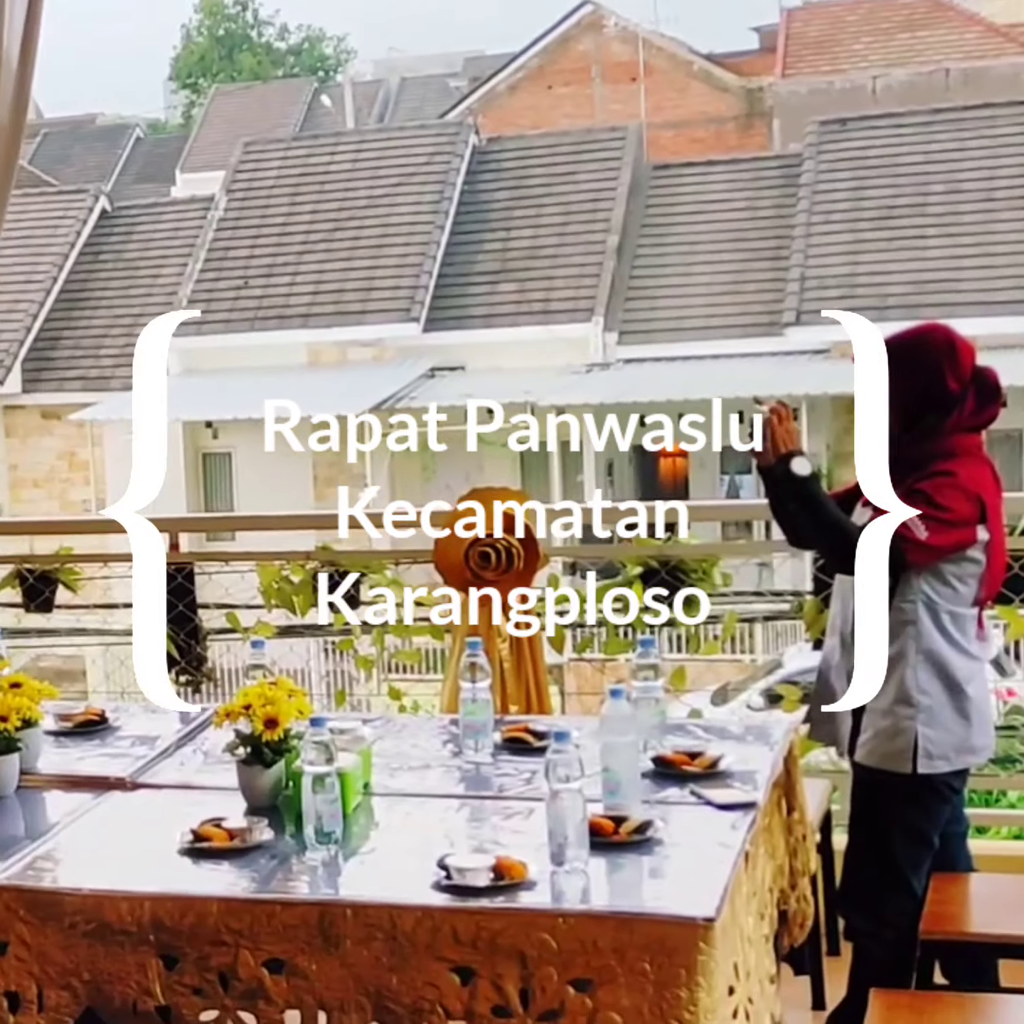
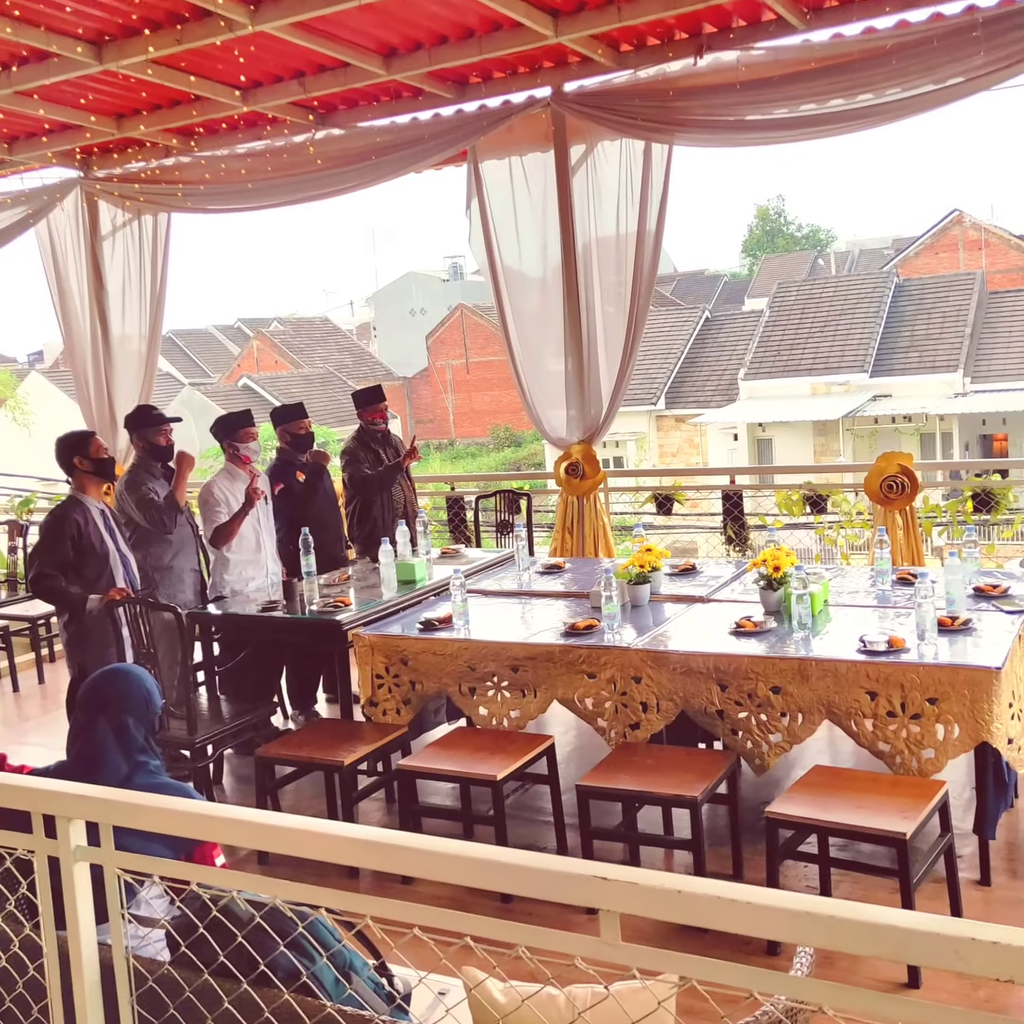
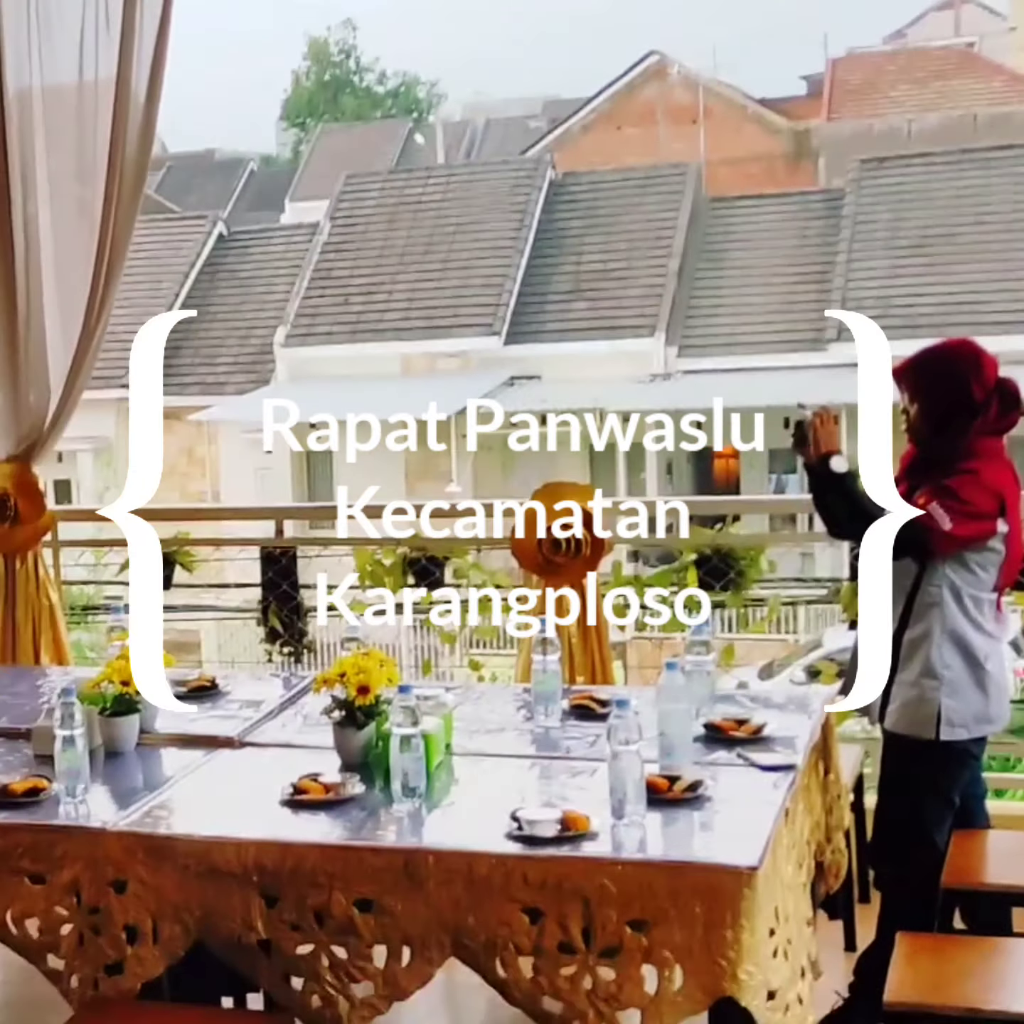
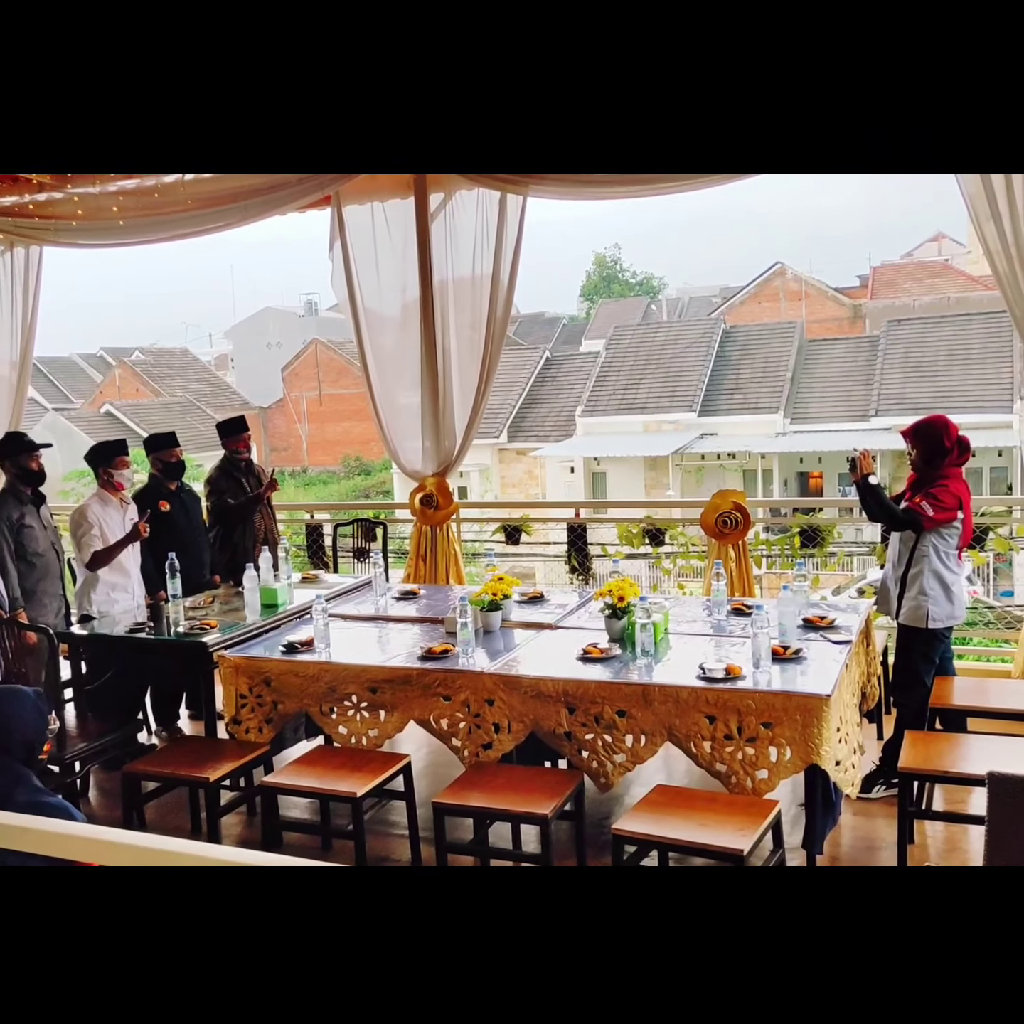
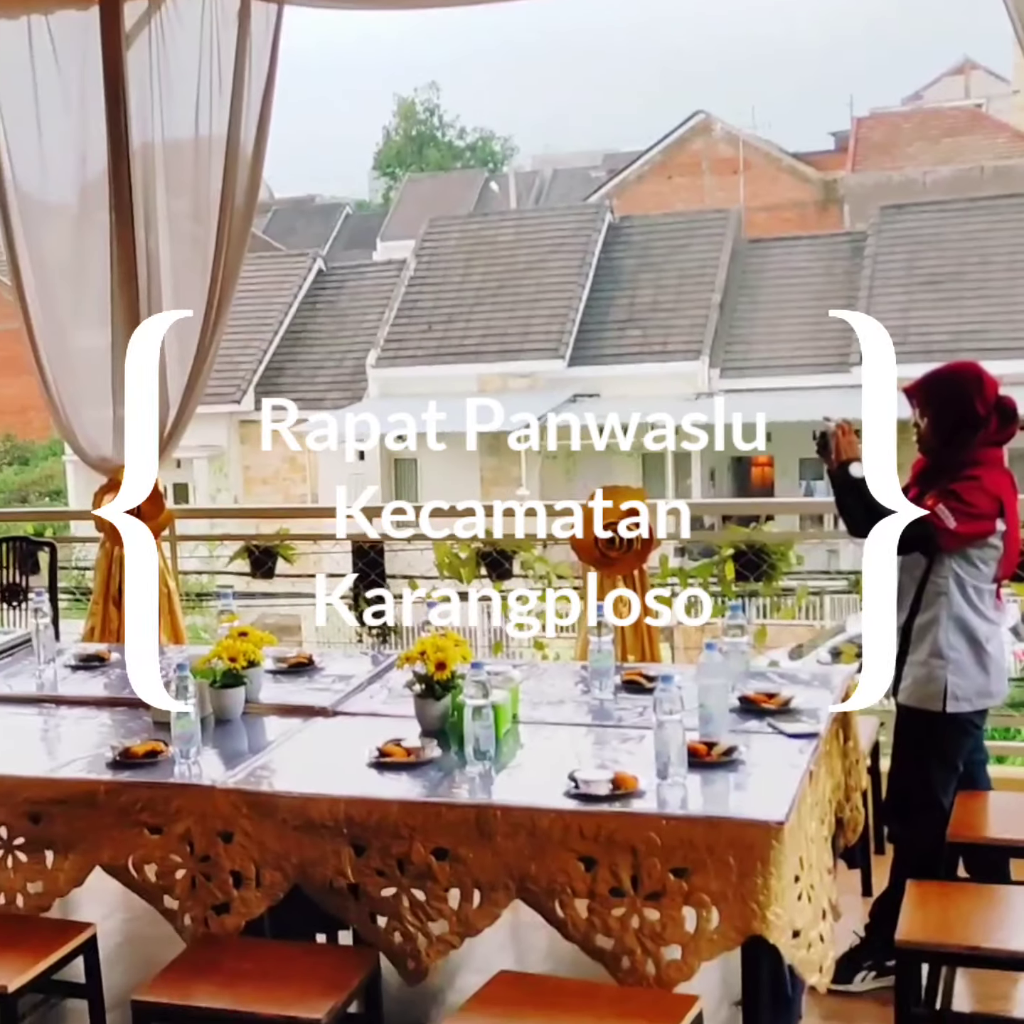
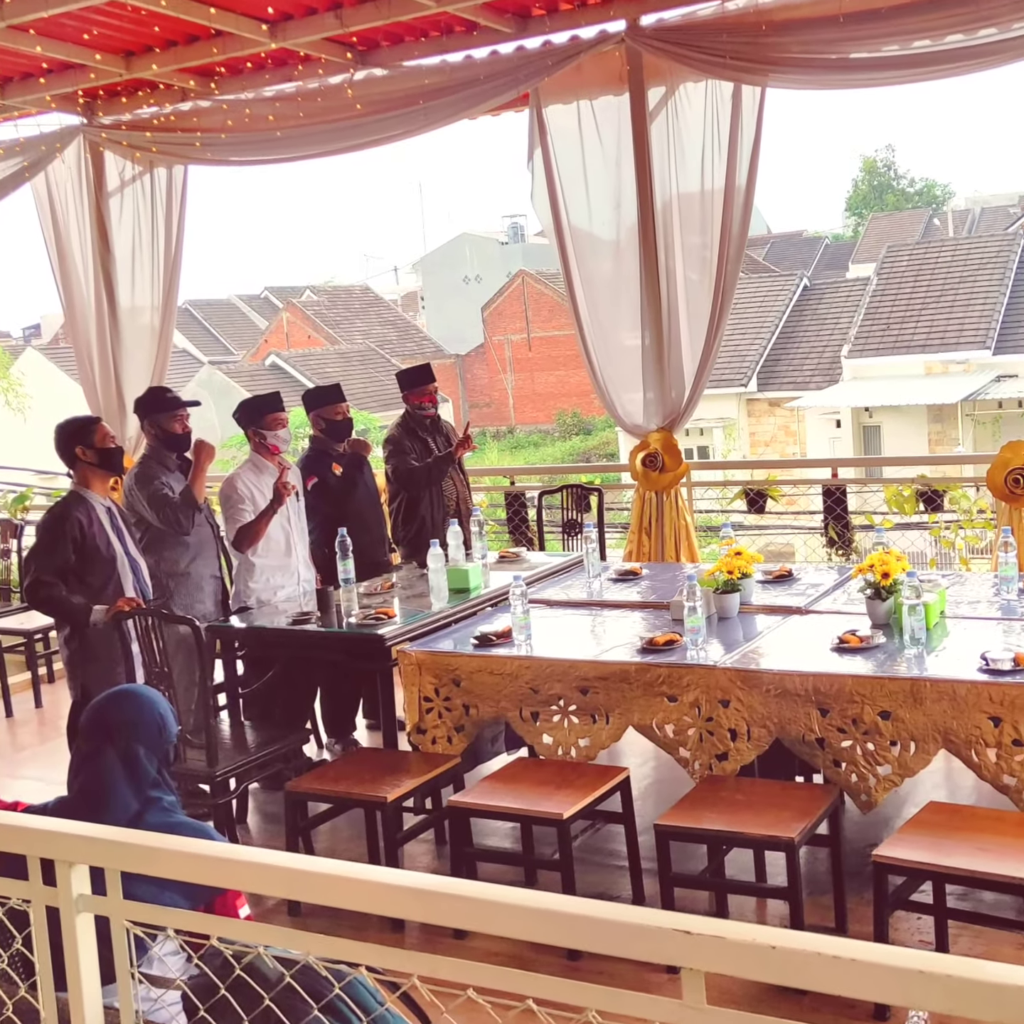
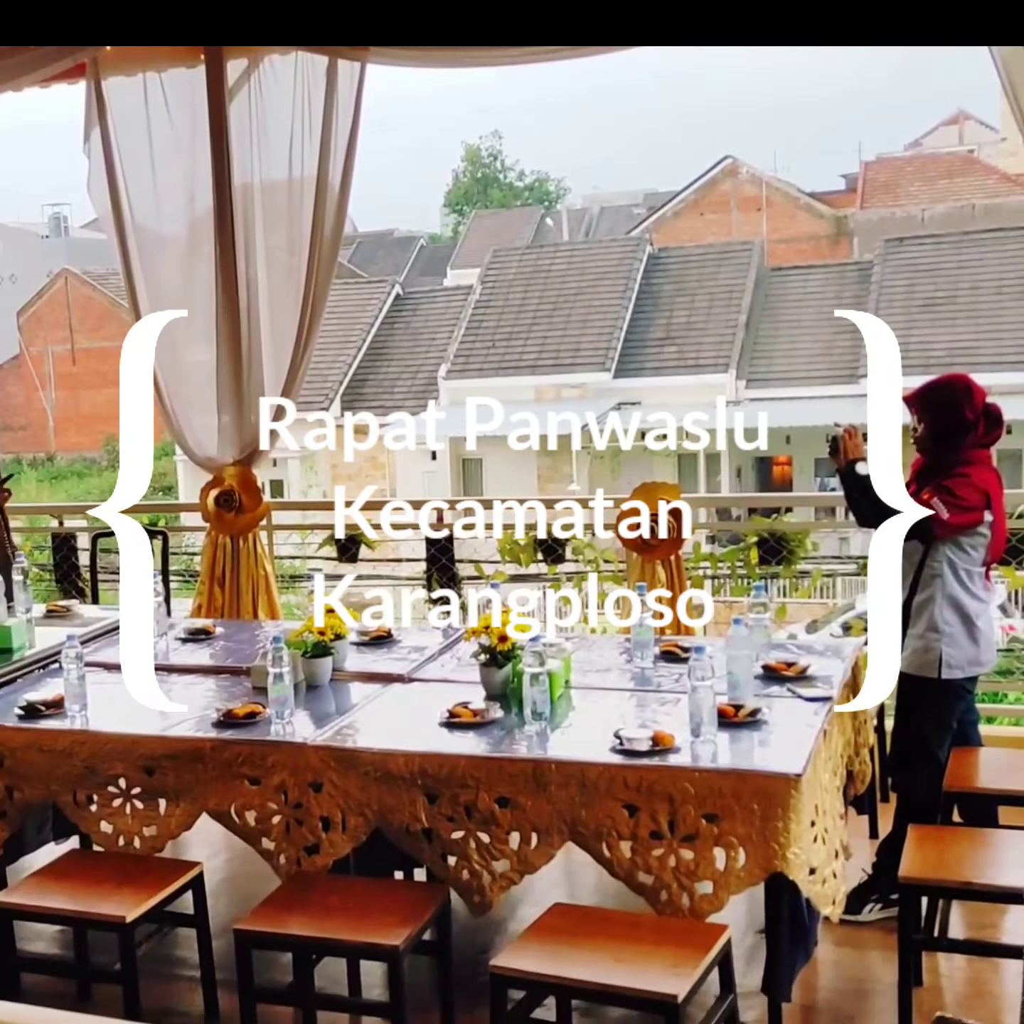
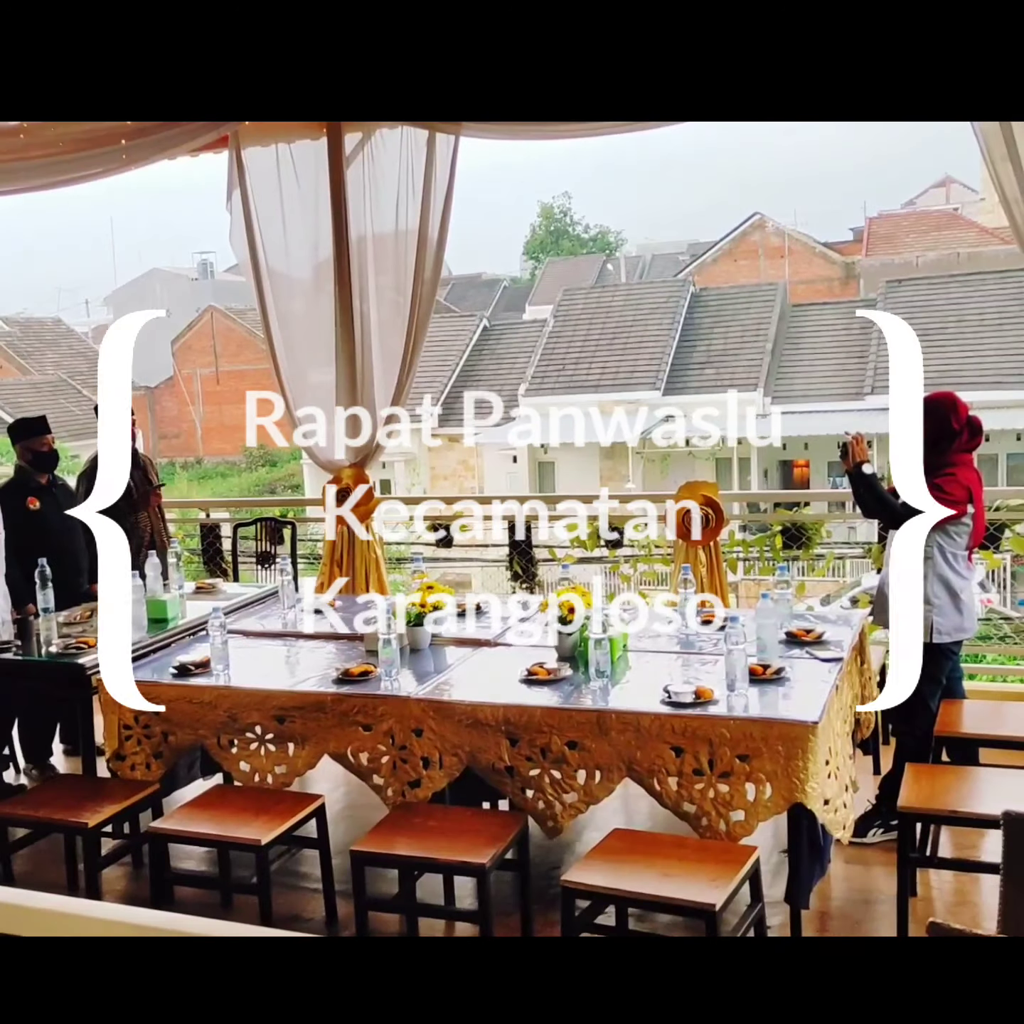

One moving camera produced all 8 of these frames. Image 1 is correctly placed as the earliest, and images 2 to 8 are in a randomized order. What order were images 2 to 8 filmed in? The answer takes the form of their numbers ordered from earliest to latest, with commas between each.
3, 5, 7, 8, 4, 2, 6
